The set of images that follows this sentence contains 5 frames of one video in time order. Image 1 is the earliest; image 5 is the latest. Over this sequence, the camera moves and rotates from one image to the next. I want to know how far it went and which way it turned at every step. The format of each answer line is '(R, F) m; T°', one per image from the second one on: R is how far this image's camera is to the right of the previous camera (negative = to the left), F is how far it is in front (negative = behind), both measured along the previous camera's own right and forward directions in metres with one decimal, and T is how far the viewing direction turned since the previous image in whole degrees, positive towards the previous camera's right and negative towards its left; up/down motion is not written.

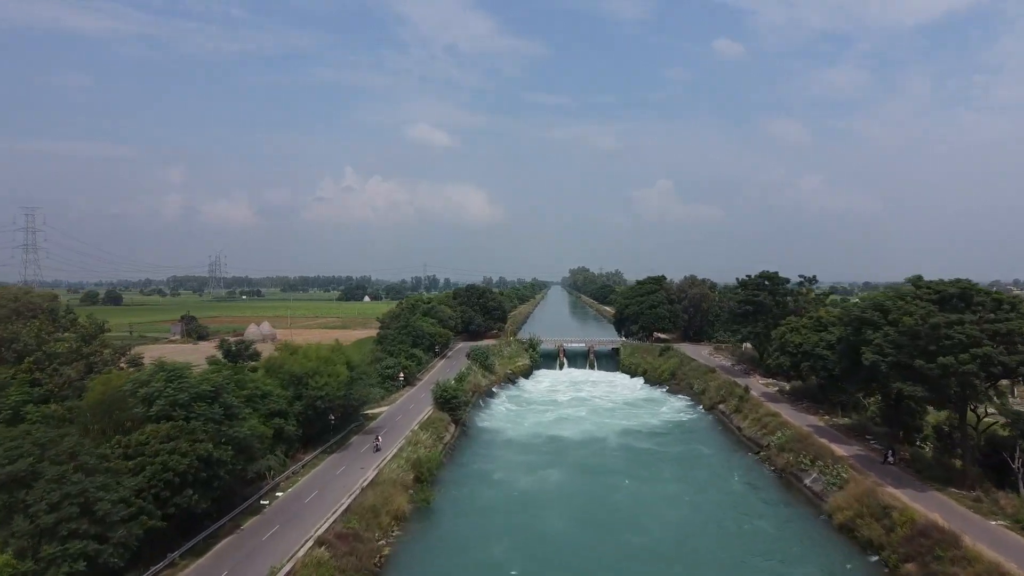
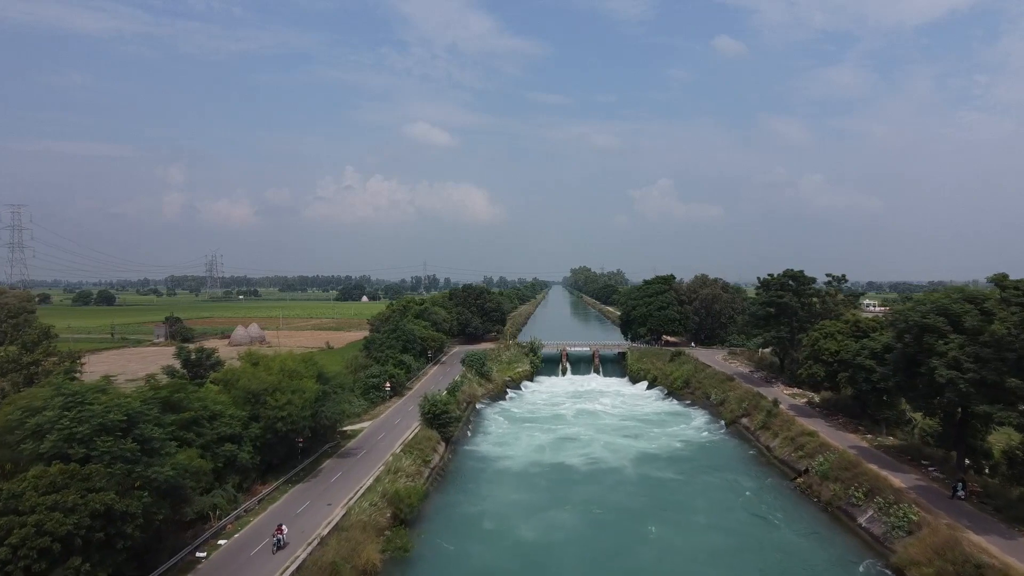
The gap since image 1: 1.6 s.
(+0.2, +4.2) m; 0°
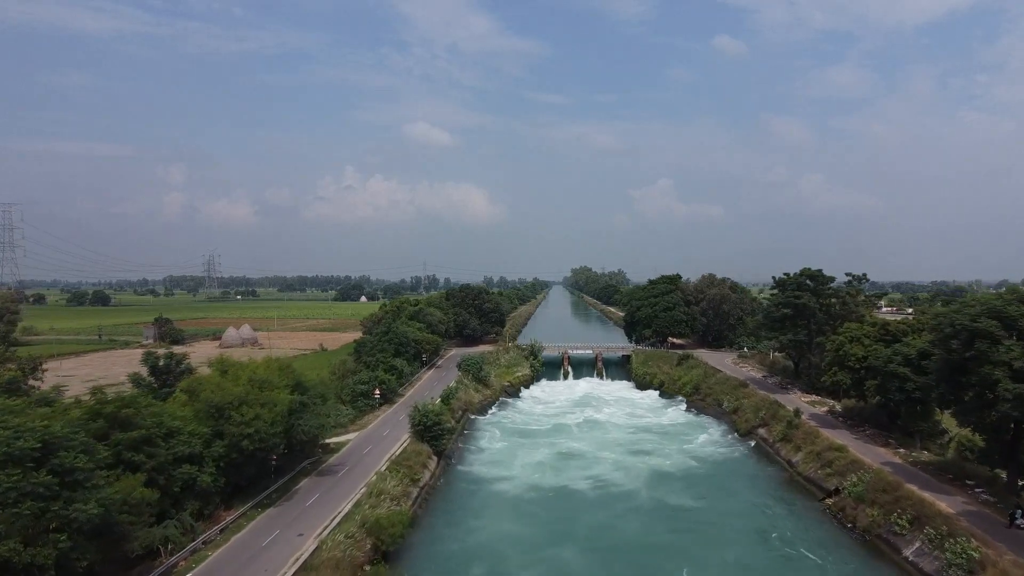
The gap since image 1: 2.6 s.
(+0.1, +2.6) m; 0°
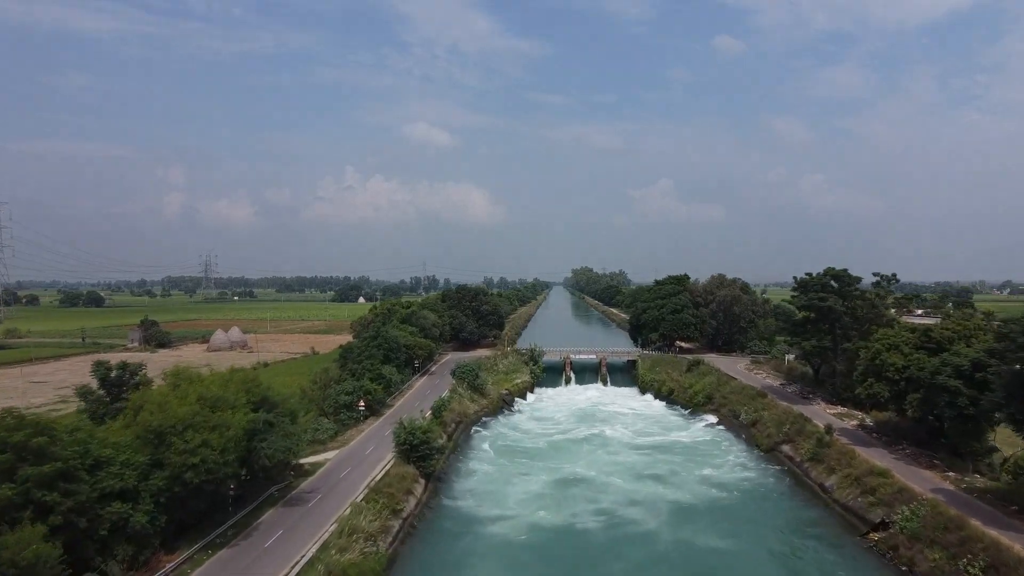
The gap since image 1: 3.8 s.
(+0.2, +3.2) m; 0°
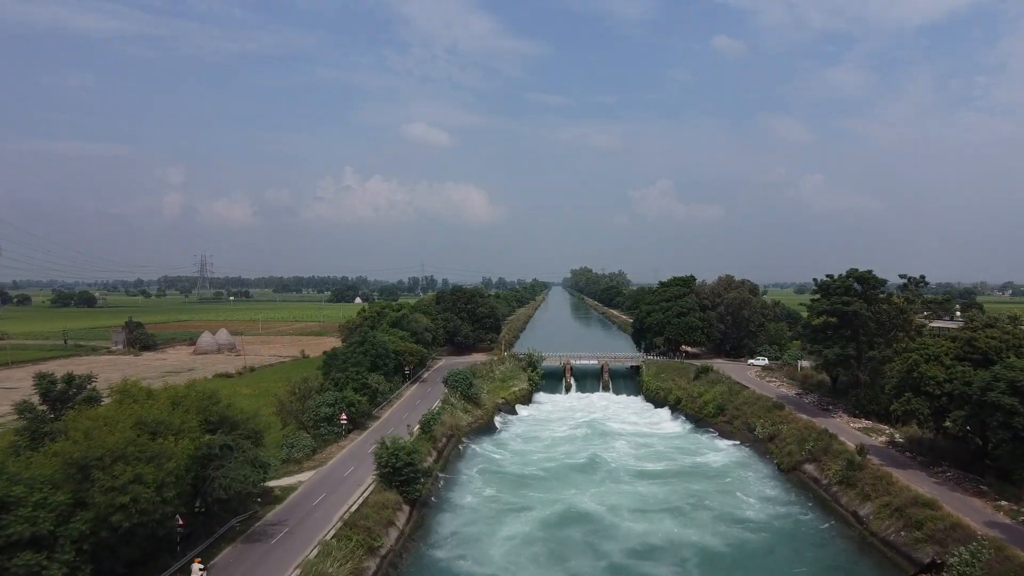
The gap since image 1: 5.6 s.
(+0.1, +2.8) m; 0°
